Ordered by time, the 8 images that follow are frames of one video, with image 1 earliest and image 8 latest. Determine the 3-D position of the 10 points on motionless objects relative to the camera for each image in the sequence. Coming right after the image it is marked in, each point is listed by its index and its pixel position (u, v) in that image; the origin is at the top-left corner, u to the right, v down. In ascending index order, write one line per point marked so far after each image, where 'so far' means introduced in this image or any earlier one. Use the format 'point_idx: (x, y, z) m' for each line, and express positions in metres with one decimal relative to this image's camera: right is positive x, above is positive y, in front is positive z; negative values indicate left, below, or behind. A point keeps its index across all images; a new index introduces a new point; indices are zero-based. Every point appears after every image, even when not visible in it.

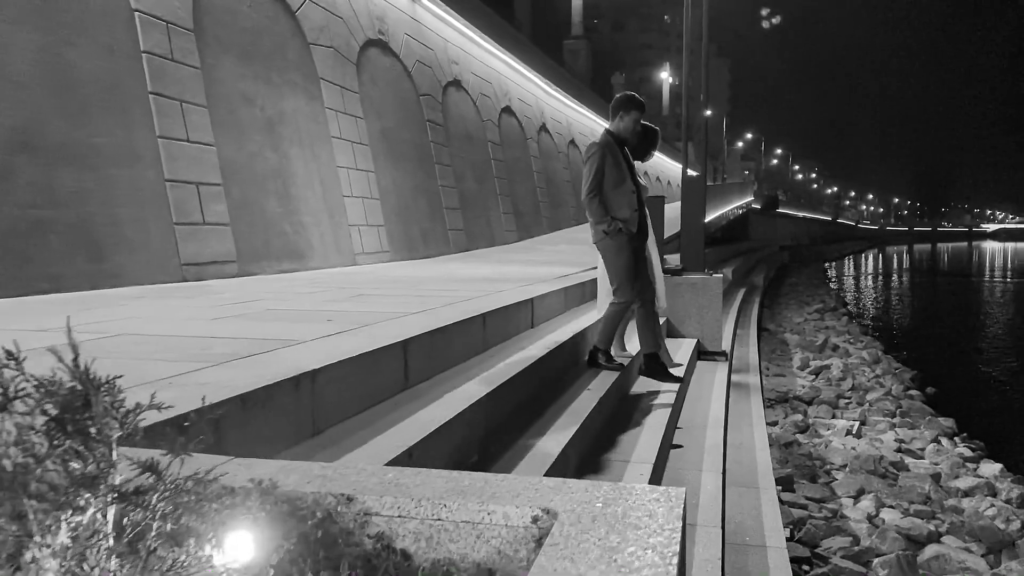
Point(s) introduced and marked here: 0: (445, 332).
0: (-0.3, -0.2, +4.1) m
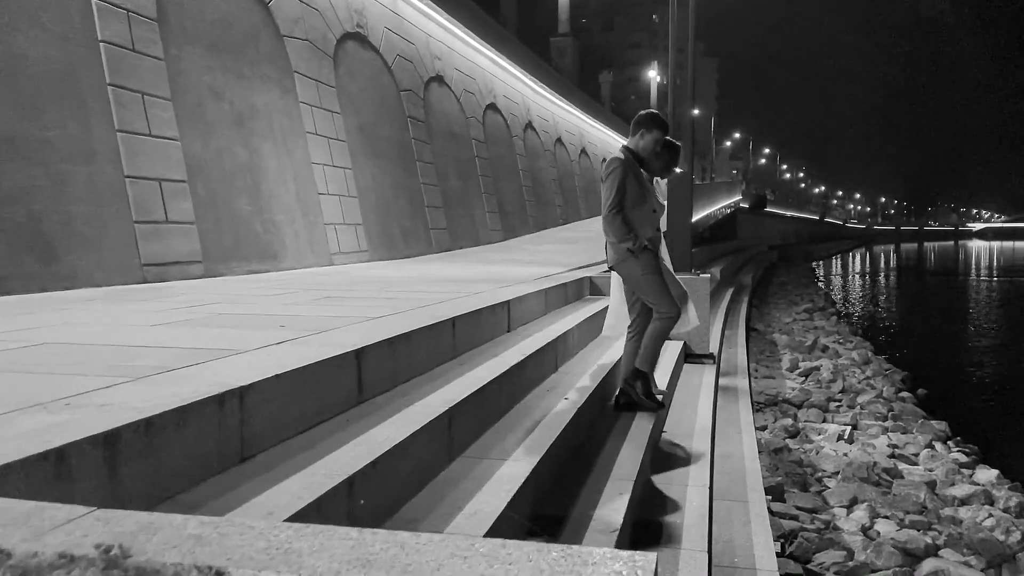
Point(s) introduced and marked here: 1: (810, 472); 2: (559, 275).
0: (-0.5, -0.2, +3.8) m
1: (+2.6, -1.6, +7.7) m
2: (+0.5, +0.1, +9.2) m
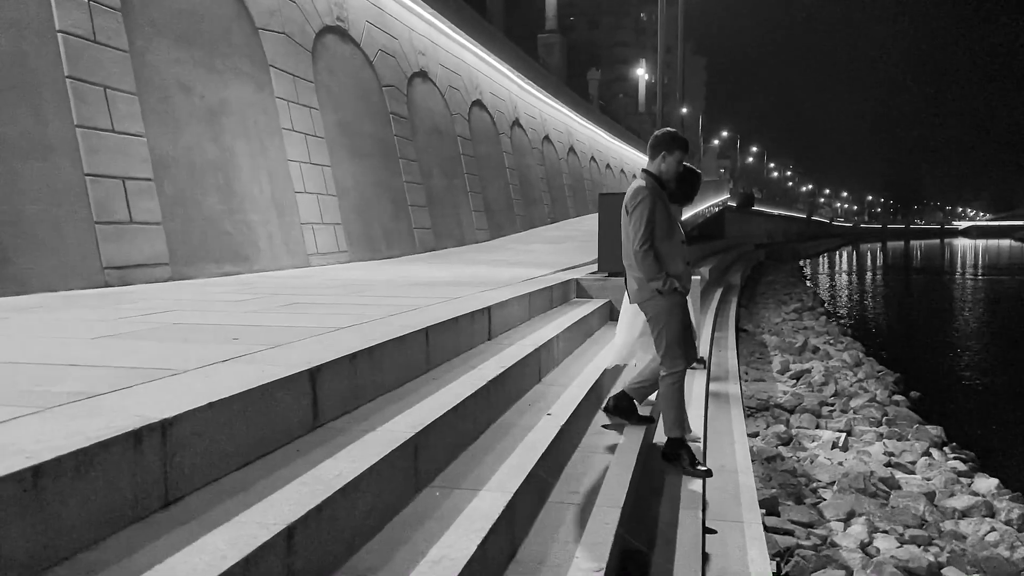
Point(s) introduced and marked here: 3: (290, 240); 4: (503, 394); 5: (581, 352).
0: (-0.5, -0.3, +3.4) m
1: (+2.5, -1.6, +7.4) m
2: (+0.3, +0.1, +8.9) m
3: (-2.4, +0.5, +9.6) m
4: (0.0, -0.5, +4.3) m
5: (+0.5, -0.5, +6.4) m
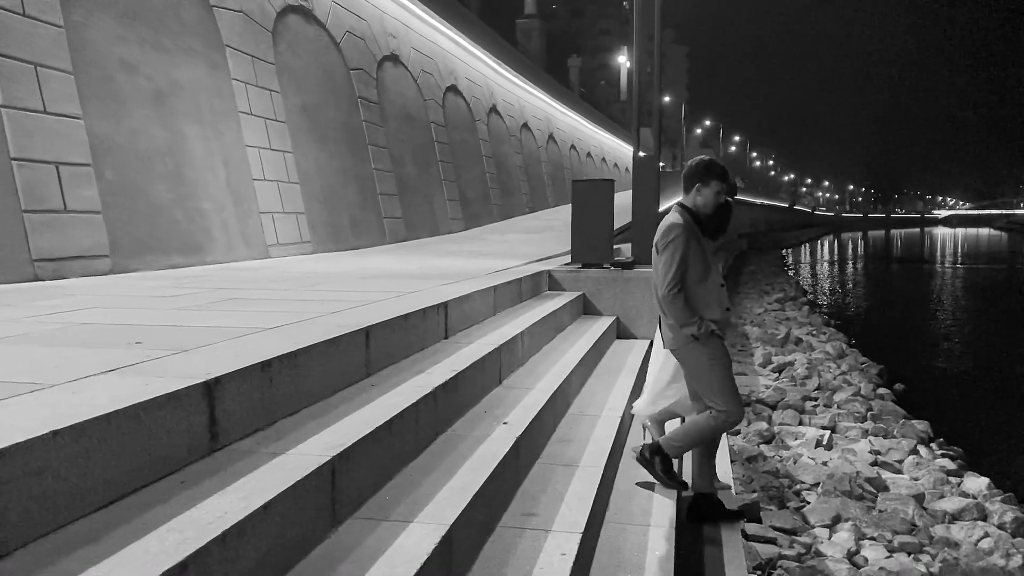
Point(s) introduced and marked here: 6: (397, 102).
0: (-0.7, -0.2, +3.0) m
1: (+2.2, -1.6, +7.0) m
2: (0.0, +0.2, +8.4) m
3: (-2.8, +0.6, +9.1) m
4: (-0.2, -0.5, +3.8) m
5: (+0.3, -0.4, +5.9) m
6: (-2.0, +3.1, +14.8) m
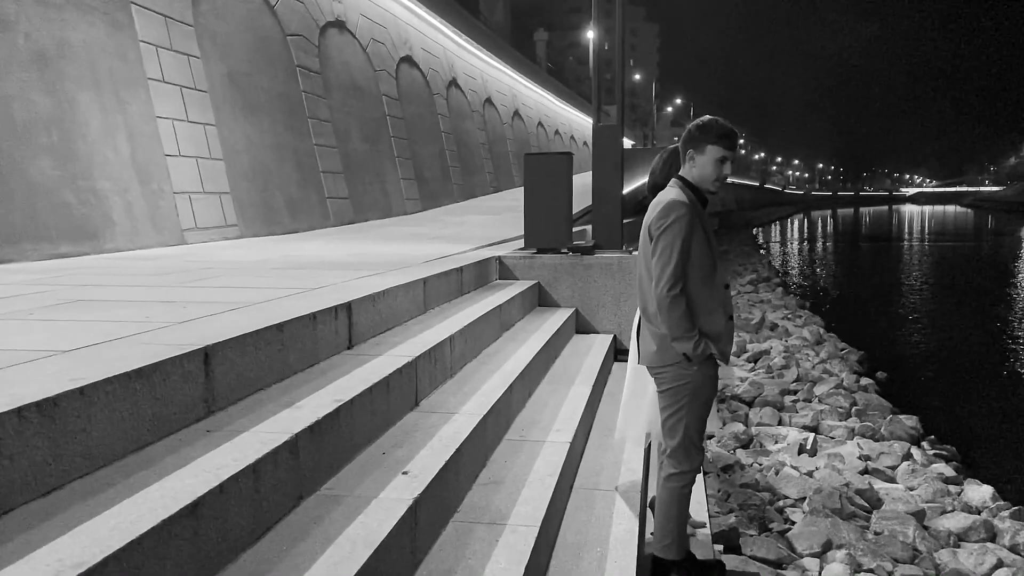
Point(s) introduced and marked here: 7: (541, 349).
0: (-1.0, -0.3, +2.0) m
1: (+1.8, -1.5, +6.1) m
2: (-0.4, +0.3, +7.4) m
3: (-3.3, +0.7, +8.0) m
4: (-0.6, -0.5, +2.8) m
5: (-0.1, -0.4, +5.0) m
6: (-2.6, +3.4, +13.7) m
7: (+0.2, -0.4, +5.4) m
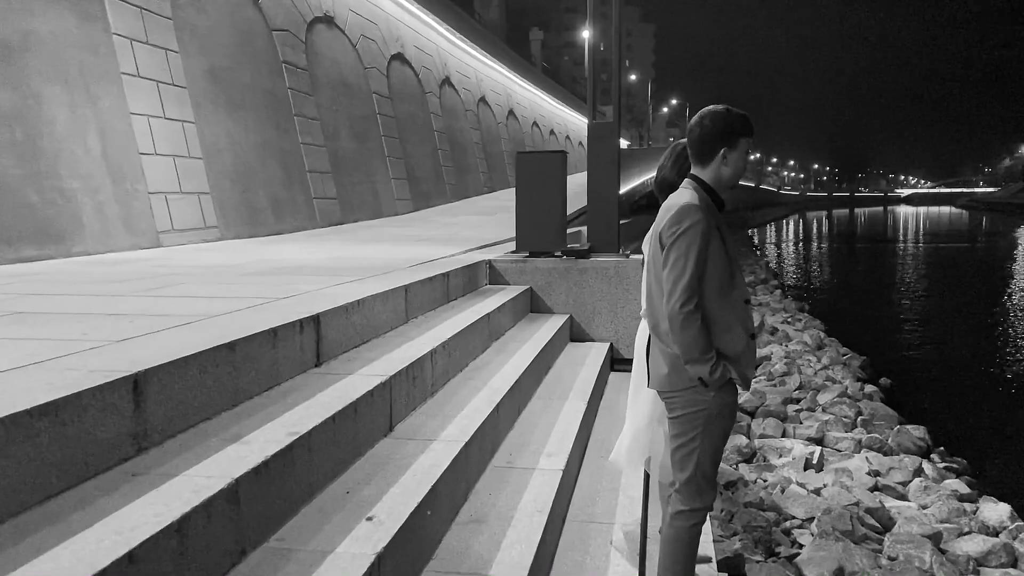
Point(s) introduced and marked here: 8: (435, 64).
0: (-1.1, -0.3, +1.6) m
1: (+1.7, -1.5, +5.7) m
2: (-0.5, +0.2, +7.0) m
3: (-3.3, +0.6, +7.6) m
4: (-0.6, -0.5, +2.4) m
5: (-0.2, -0.4, +4.6) m
6: (-2.7, +3.3, +13.3) m
7: (+0.1, -0.4, +5.0) m
8: (-1.7, +5.1, +19.8) m
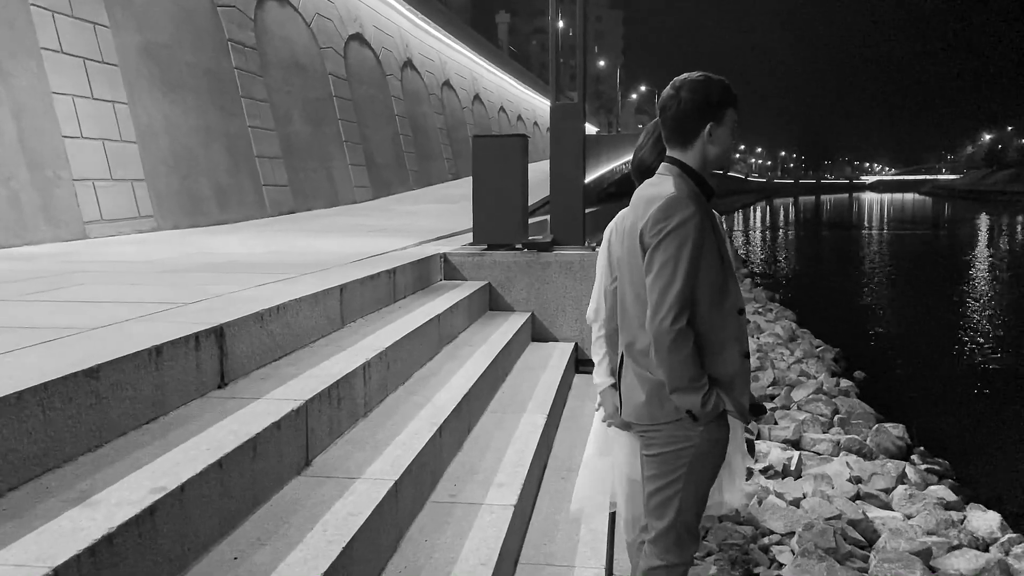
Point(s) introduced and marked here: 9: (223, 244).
0: (-1.2, -0.4, +1.0) m
1: (+1.4, -1.5, +5.3) m
2: (-0.8, +0.3, +6.5) m
3: (-3.7, +0.7, +7.0) m
4: (-0.8, -0.6, +1.9) m
5: (-0.4, -0.4, +4.0) m
6: (-3.3, +3.4, +12.6) m
7: (-0.1, -0.4, +4.5) m
8: (-2.5, +5.3, +19.1) m
9: (-2.3, +0.4, +7.1) m
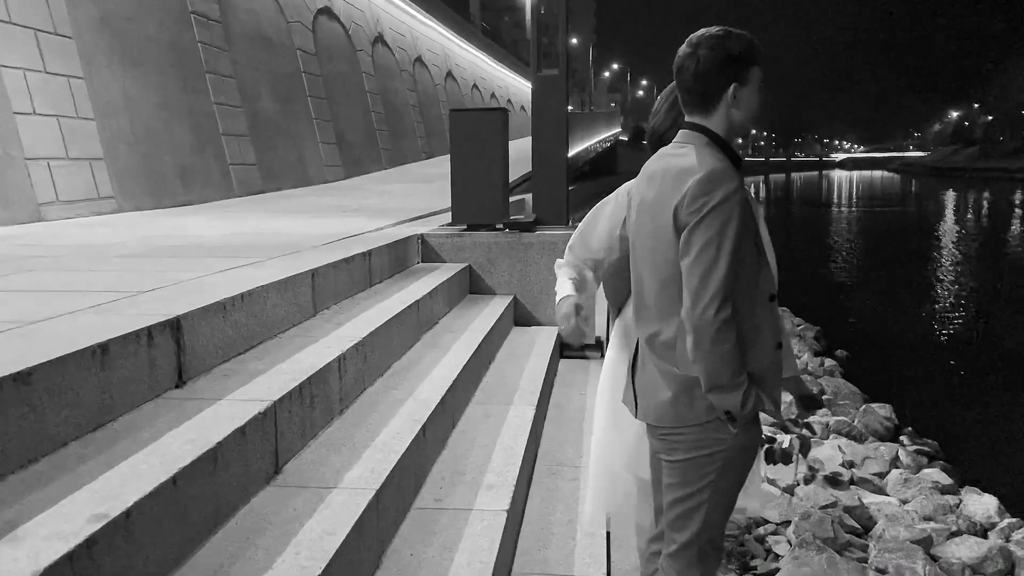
0: (-1.2, -0.4, +0.7) m
1: (+1.4, -1.4, +5.1) m
2: (-1.0, +0.4, +6.2) m
3: (-3.8, +0.8, +6.6) m
4: (-0.8, -0.6, +1.6) m
5: (-0.5, -0.4, +3.8) m
6: (-3.6, +3.7, +12.1) m
7: (-0.2, -0.3, +4.2) m
8: (-3.1, +5.7, +18.6) m
9: (-2.5, +0.5, +6.7) m
